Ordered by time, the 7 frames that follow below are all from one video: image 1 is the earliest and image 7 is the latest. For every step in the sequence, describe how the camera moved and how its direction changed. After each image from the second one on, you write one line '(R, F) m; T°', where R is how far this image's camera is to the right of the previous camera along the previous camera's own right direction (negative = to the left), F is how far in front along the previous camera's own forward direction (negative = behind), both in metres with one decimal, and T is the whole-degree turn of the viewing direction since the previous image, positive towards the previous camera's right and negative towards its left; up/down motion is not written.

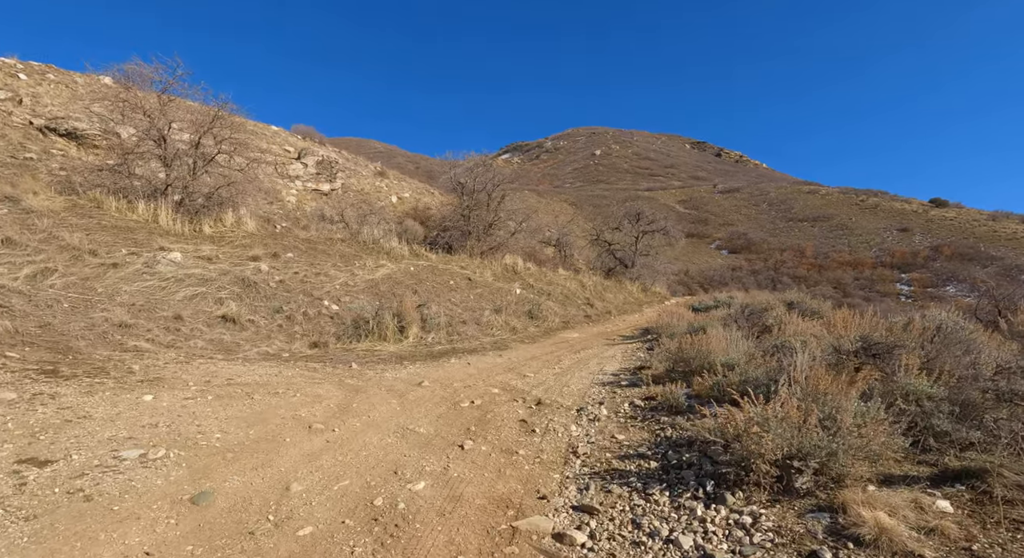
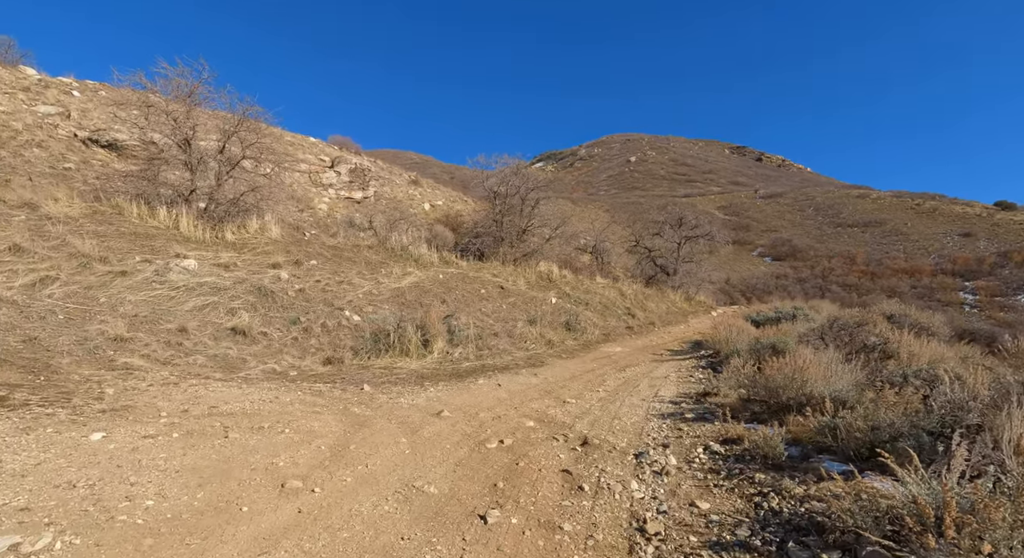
(0.0, +0.9) m; -4°
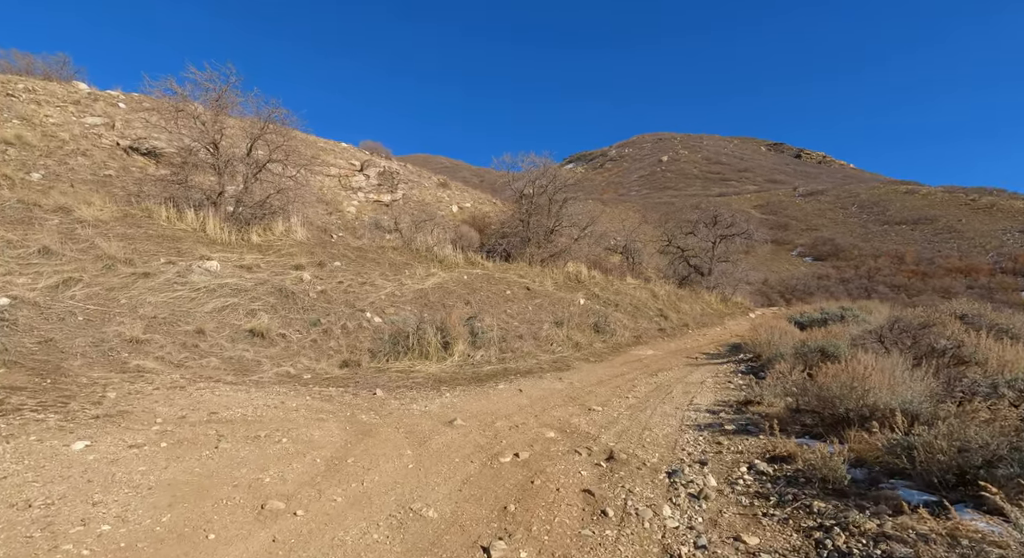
(+0.1, +0.4) m; -3°
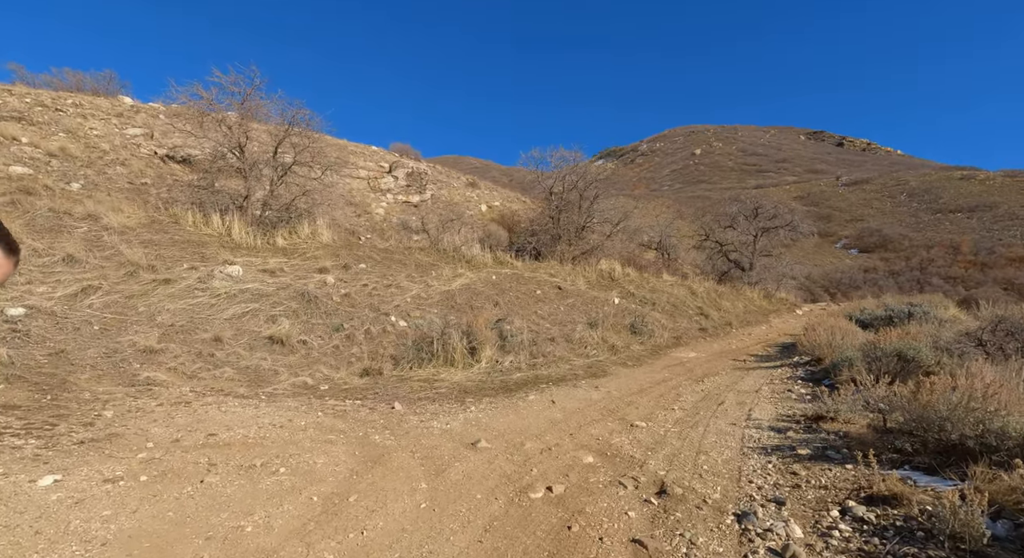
(0.0, +0.5) m; -4°
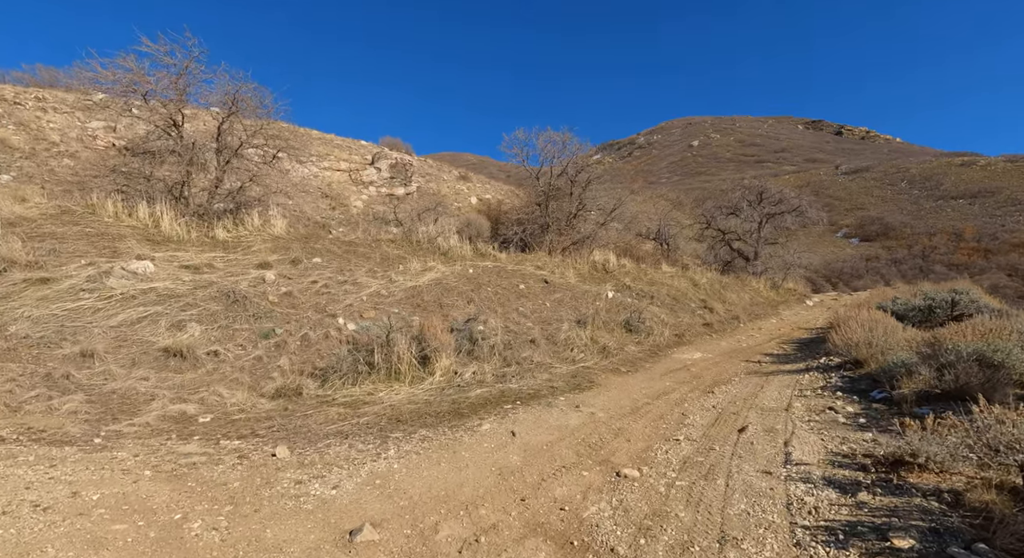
(+0.4, +1.4) m; 0°
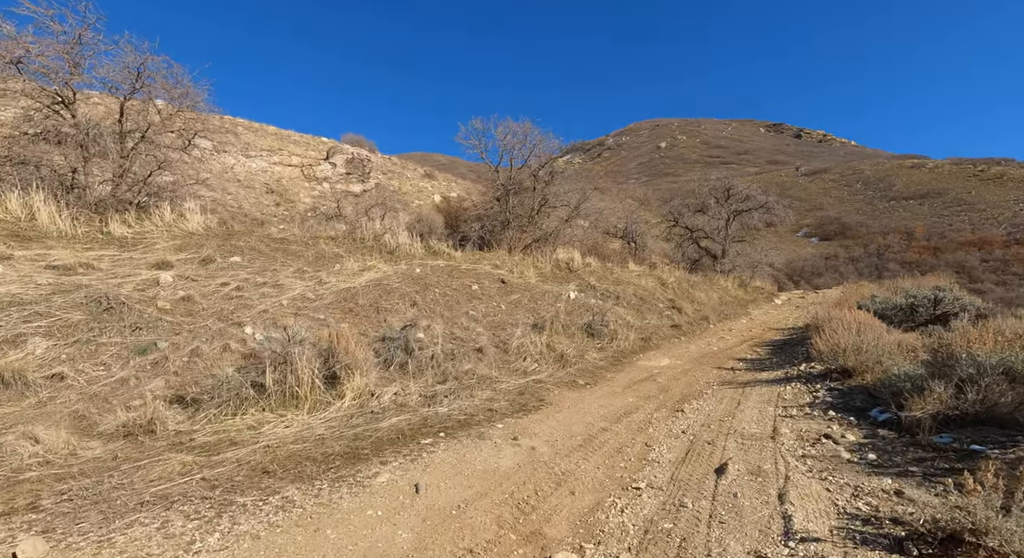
(+0.4, +1.0) m; +3°
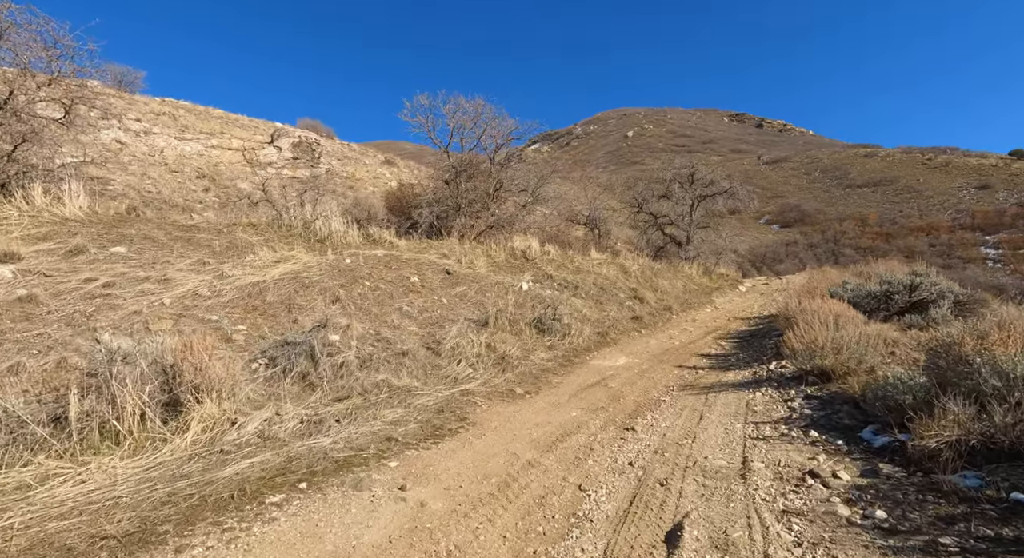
(+0.5, +1.0) m; +3°
